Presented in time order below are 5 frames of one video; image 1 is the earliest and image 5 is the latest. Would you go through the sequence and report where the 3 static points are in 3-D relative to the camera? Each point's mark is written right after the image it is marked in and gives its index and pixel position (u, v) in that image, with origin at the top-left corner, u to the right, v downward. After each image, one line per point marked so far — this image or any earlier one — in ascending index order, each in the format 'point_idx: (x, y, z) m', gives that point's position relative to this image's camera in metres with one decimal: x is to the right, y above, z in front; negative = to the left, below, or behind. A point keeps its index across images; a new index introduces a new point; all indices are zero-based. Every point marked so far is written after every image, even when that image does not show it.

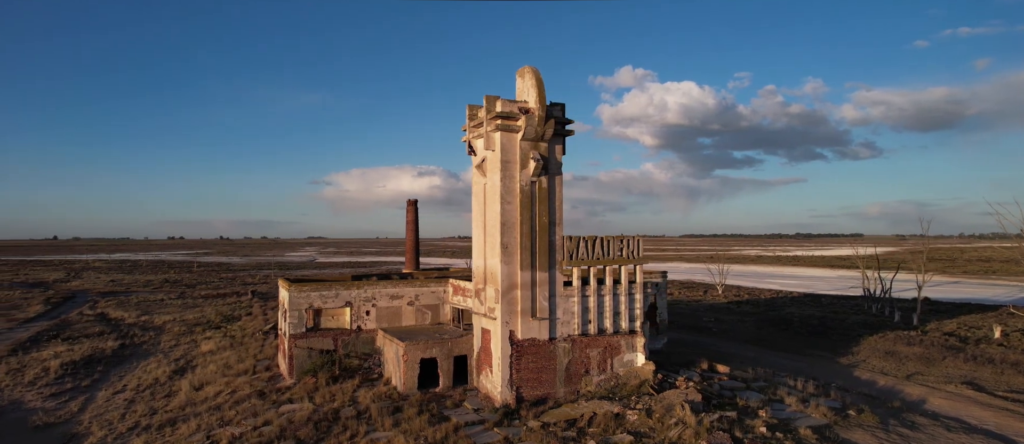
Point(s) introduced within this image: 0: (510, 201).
0: (-0.1, +0.5, +15.6) m
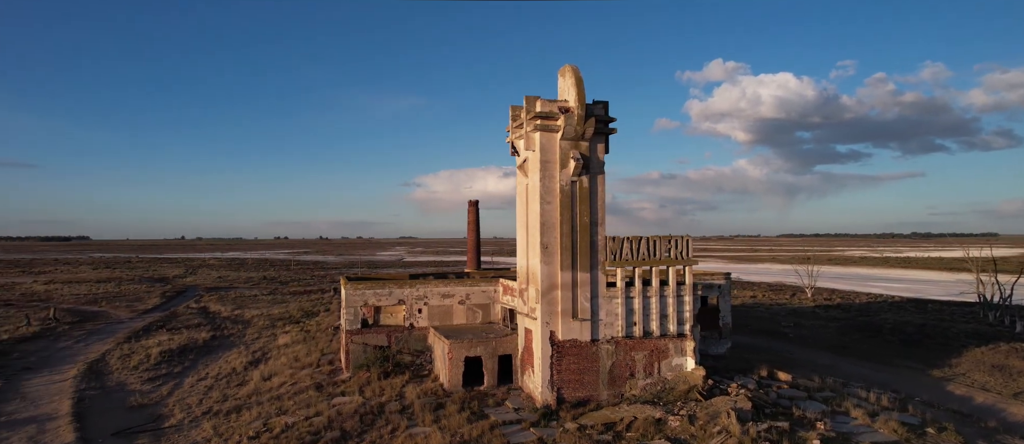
0: (+1.0, +0.5, +15.5) m
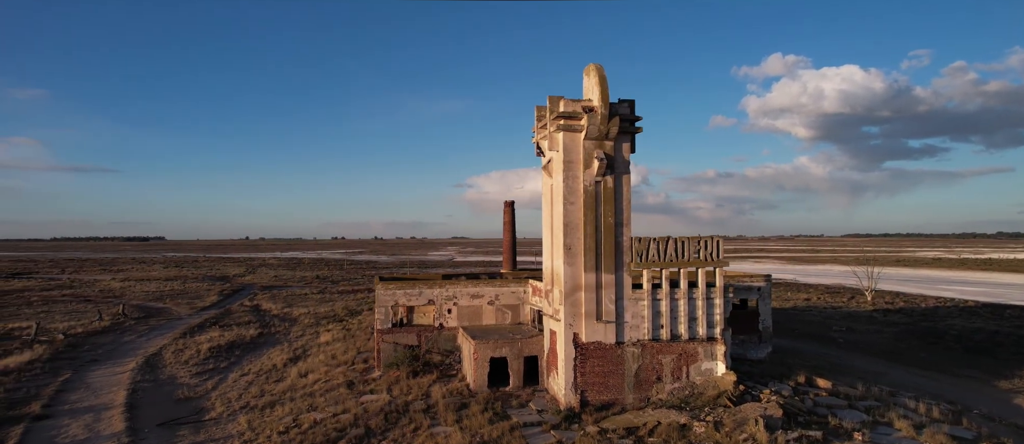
0: (+1.5, +0.5, +15.4) m
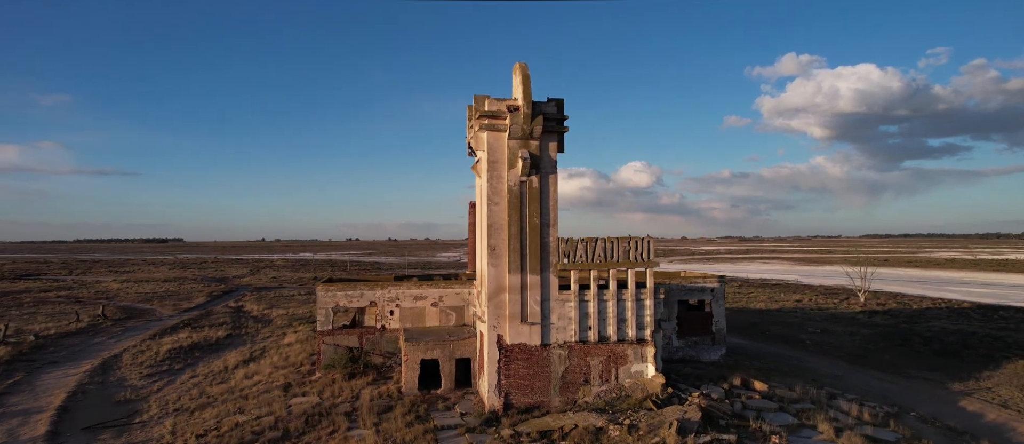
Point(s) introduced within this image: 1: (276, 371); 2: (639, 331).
0: (-0.3, +0.5, +15.2) m
1: (-7.6, -4.8, +20.1) m
2: (+3.3, -2.8, +15.8) m
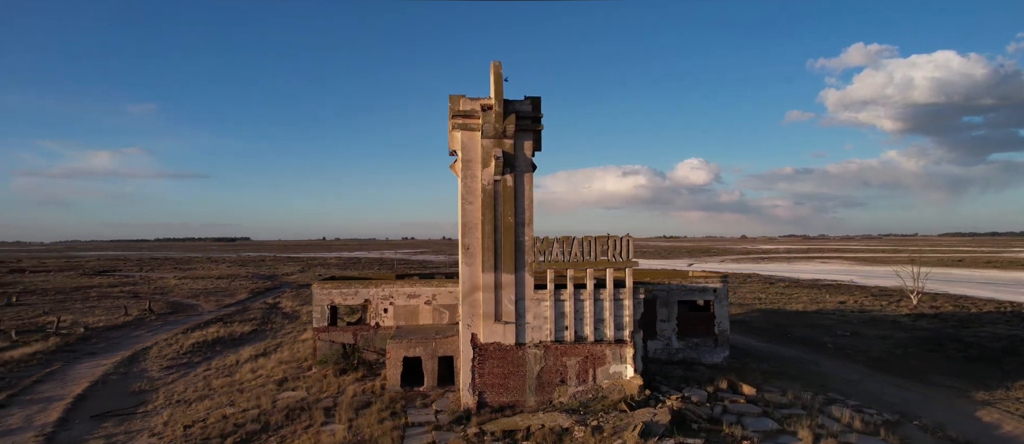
0: (-1.0, +0.5, +15.3) m
1: (-7.8, -4.8, +20.8) m
2: (+2.7, -2.7, +15.6) m
